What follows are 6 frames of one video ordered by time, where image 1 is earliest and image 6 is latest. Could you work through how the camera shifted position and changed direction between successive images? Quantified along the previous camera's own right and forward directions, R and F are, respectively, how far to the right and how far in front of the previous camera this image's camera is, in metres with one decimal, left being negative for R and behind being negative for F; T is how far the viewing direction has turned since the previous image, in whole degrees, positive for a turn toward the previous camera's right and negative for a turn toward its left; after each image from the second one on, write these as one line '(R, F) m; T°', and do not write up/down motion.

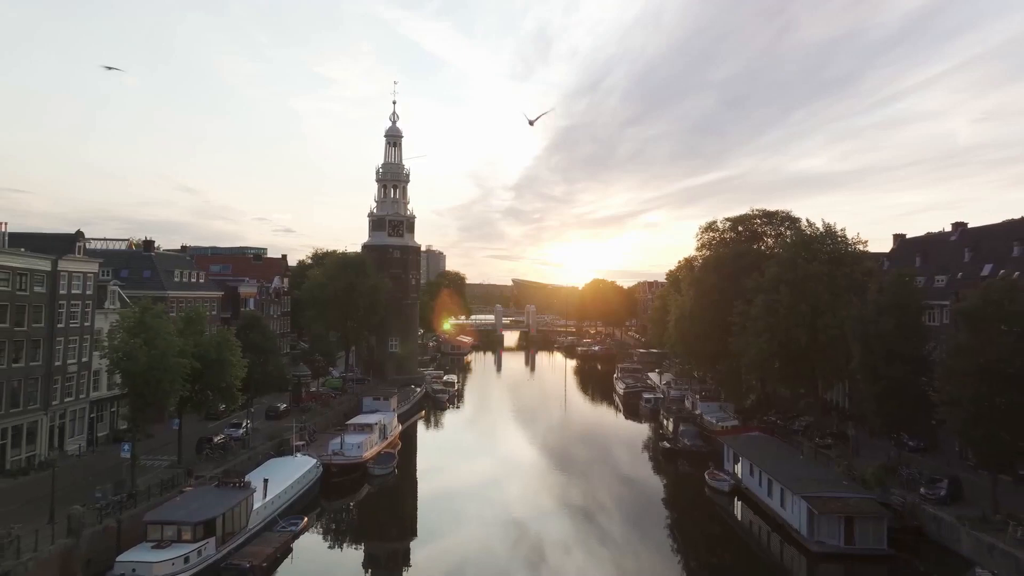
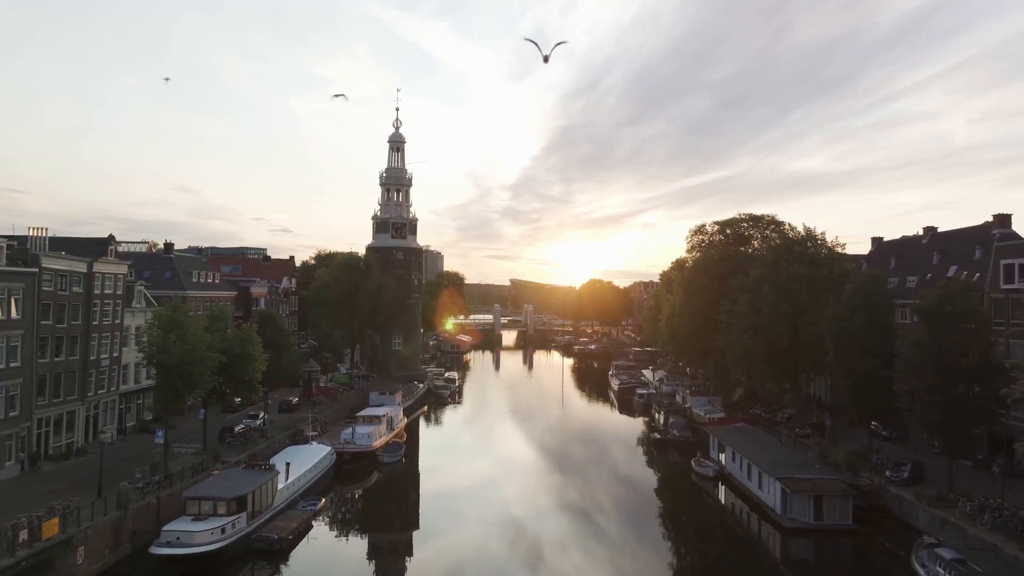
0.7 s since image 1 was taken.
(-0.1, -2.5) m; 0°
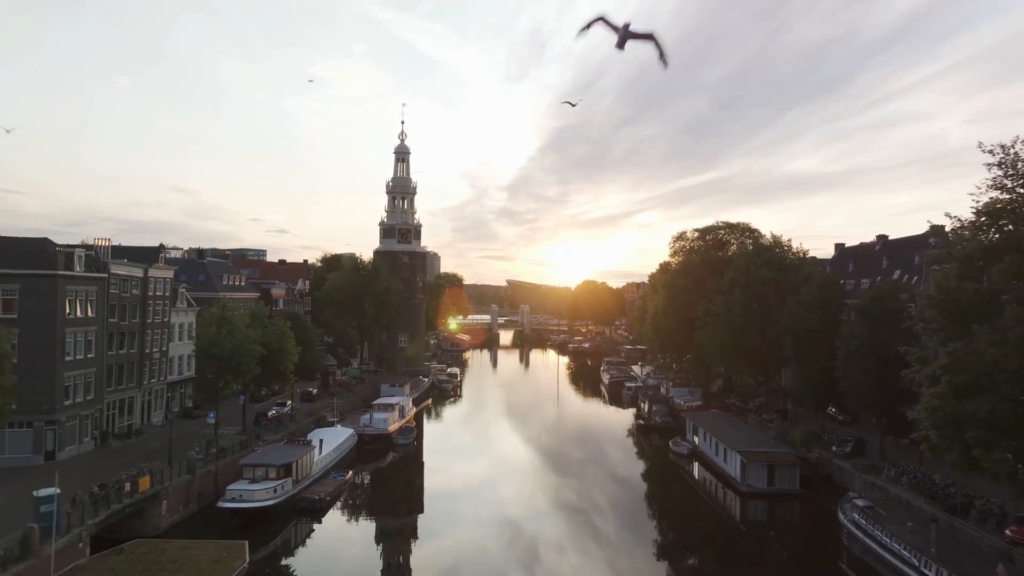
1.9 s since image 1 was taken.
(-0.1, -4.9) m; 0°
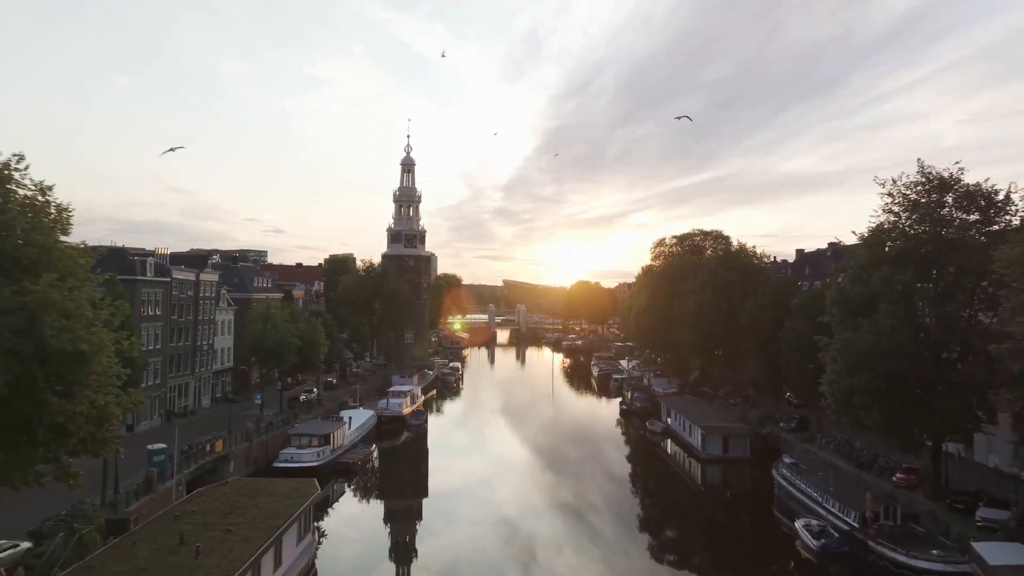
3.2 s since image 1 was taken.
(-0.1, -6.3) m; 0°
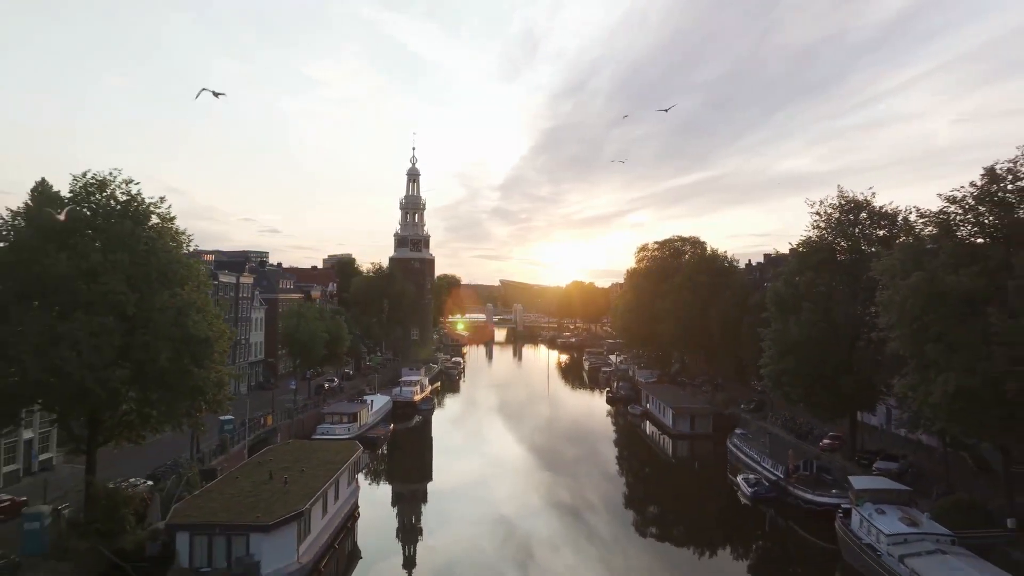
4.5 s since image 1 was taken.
(-0.1, -6.6) m; 0°
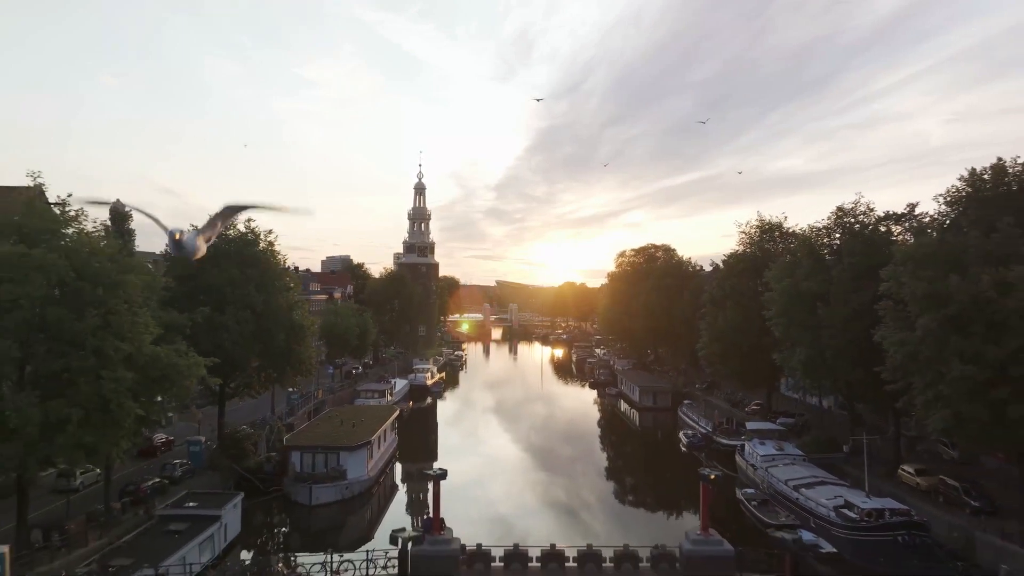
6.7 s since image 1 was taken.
(-0.1, -10.5) m; 0°
